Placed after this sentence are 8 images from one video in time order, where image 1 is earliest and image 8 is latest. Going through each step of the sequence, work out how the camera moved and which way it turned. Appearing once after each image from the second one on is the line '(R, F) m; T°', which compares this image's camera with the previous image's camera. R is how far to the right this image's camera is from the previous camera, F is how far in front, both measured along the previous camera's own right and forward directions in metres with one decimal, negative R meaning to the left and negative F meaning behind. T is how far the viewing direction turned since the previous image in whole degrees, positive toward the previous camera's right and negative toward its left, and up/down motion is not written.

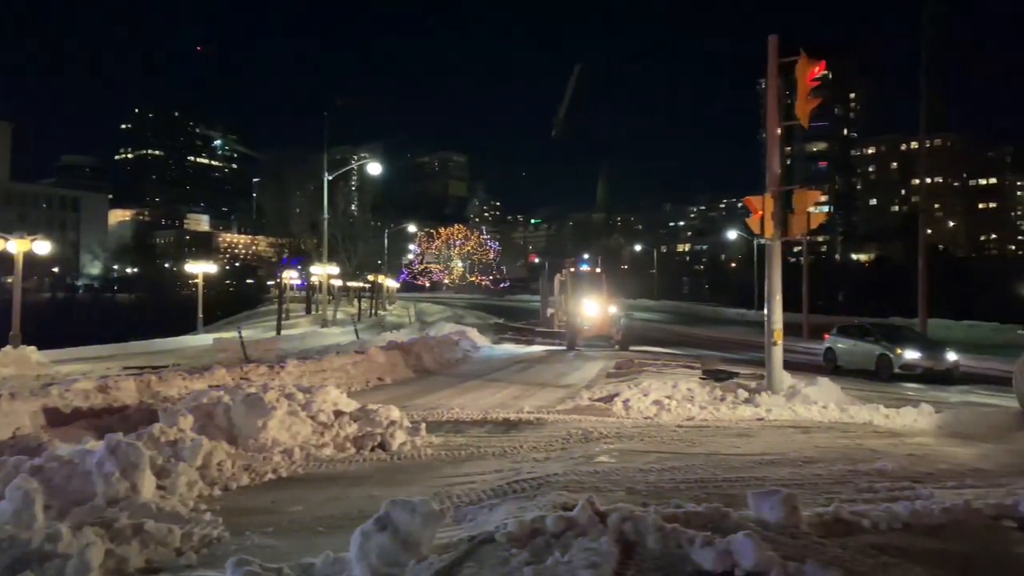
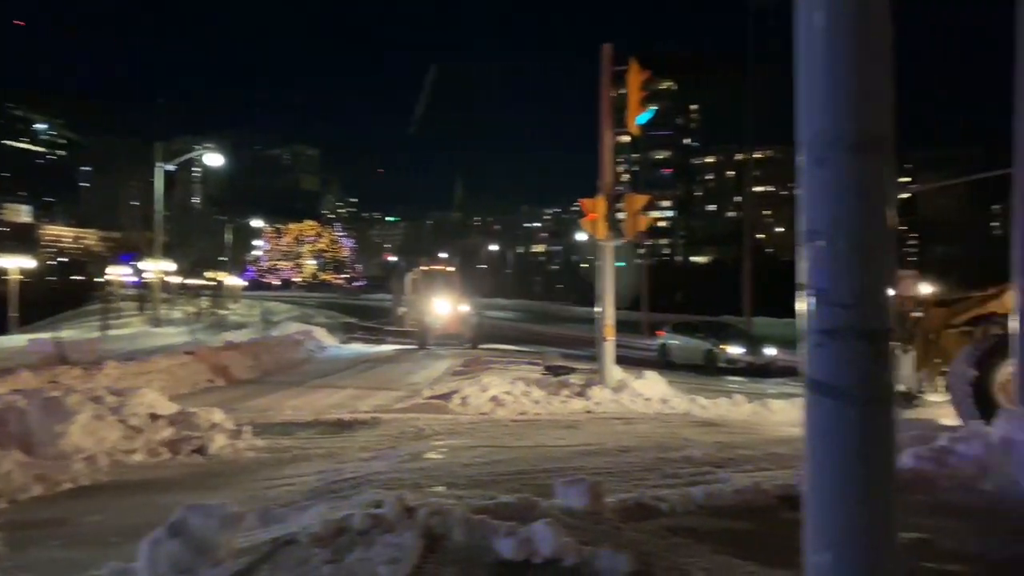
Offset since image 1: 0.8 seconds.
(+0.4, -0.1) m; +10°
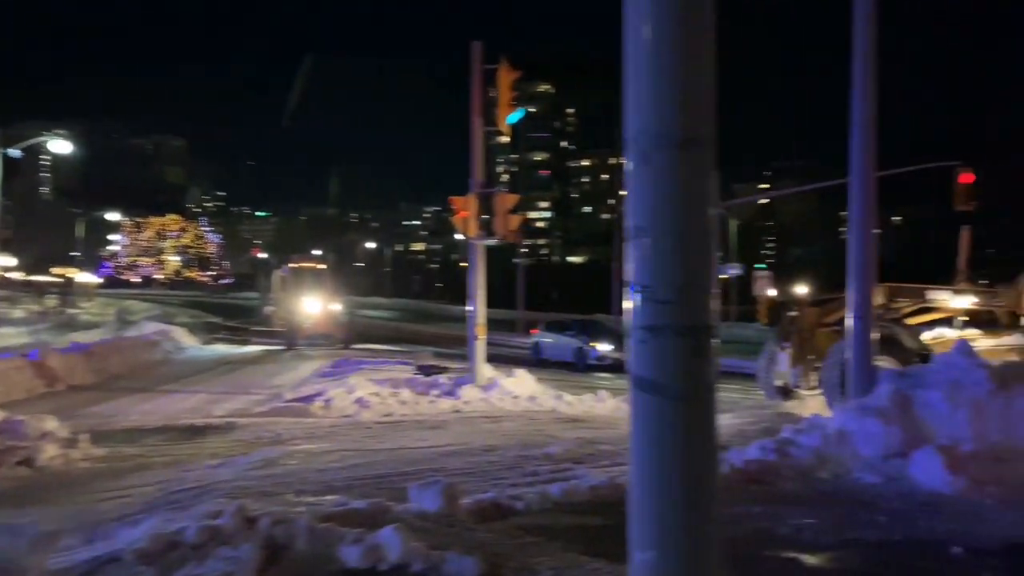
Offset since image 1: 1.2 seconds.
(+0.2, +0.1) m; +9°
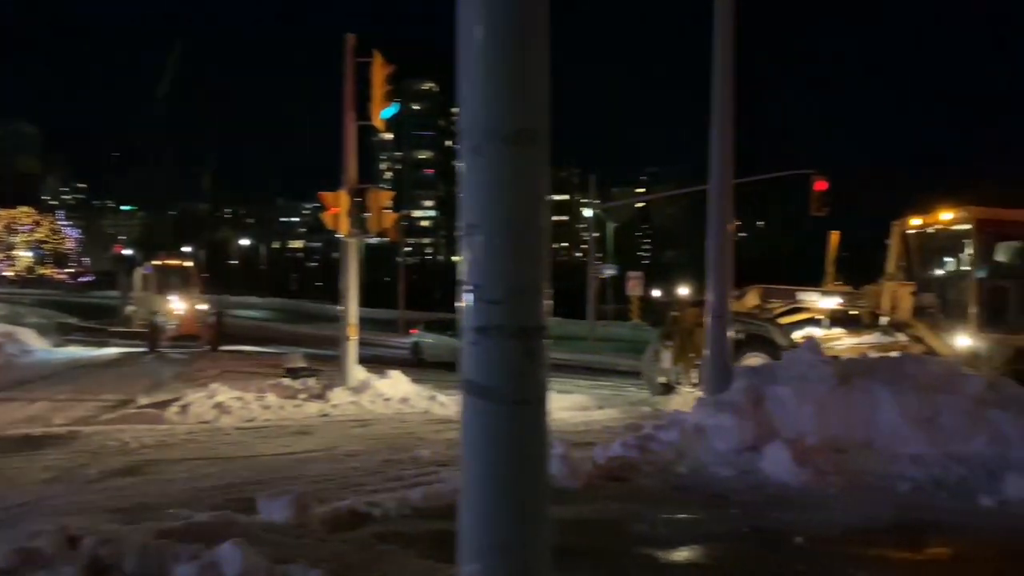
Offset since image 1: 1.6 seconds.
(+0.2, +0.2) m; +8°
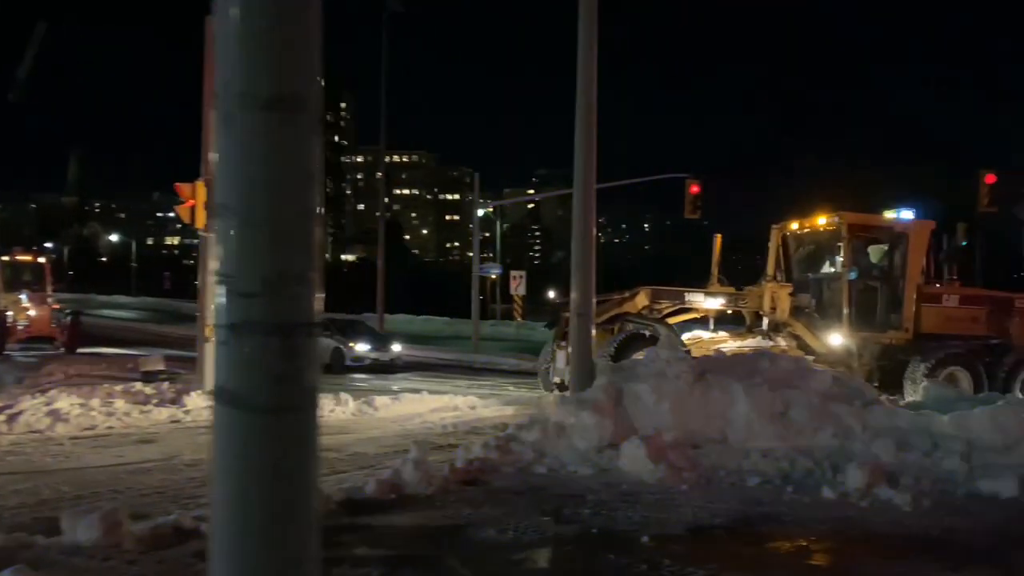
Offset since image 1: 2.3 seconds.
(+0.4, +0.3) m; +8°
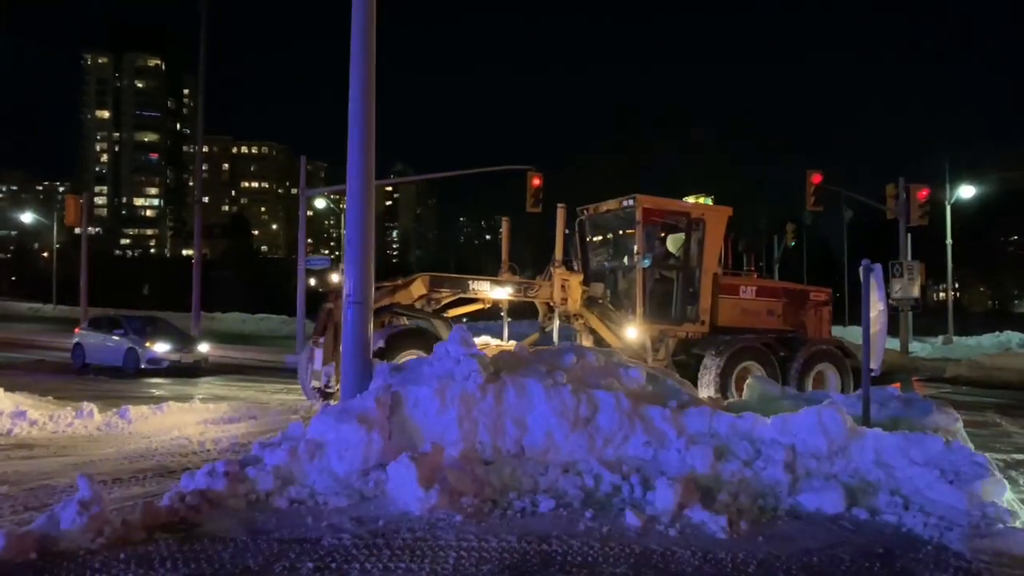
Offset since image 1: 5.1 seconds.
(+1.2, +1.9) m; +10°
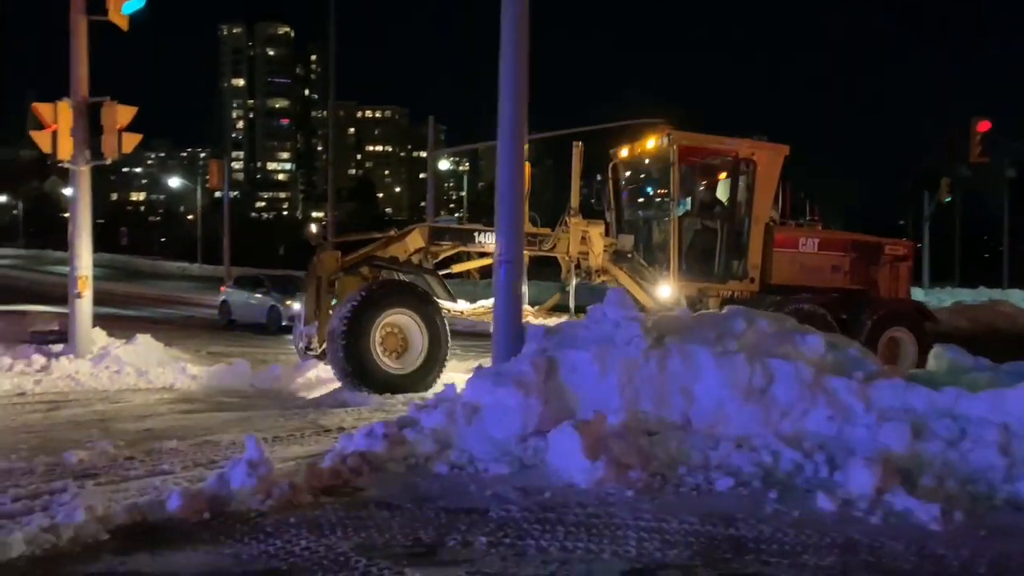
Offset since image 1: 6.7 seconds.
(-0.5, +0.5) m; -8°
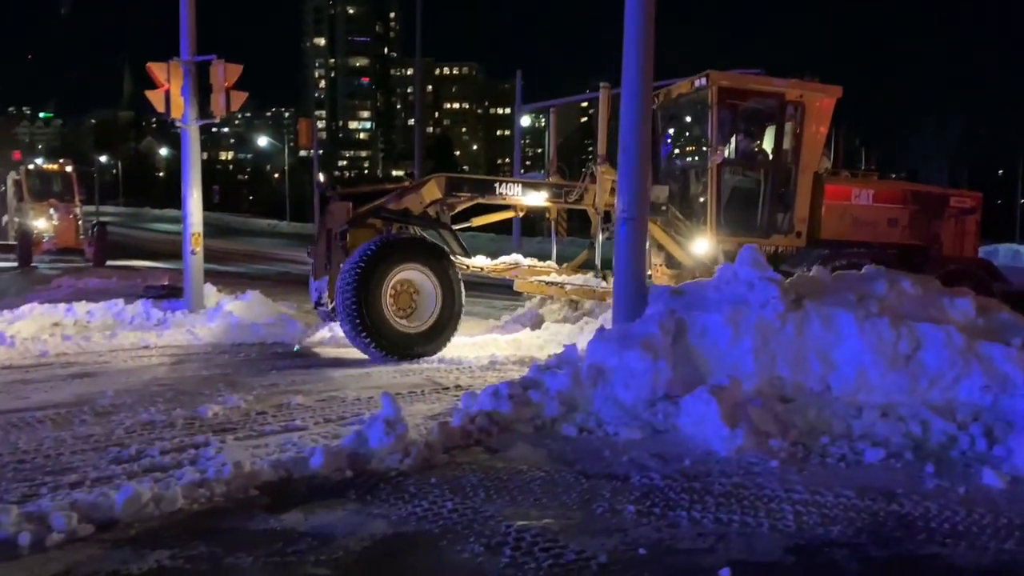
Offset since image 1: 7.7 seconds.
(-0.5, +0.2) m; -6°
